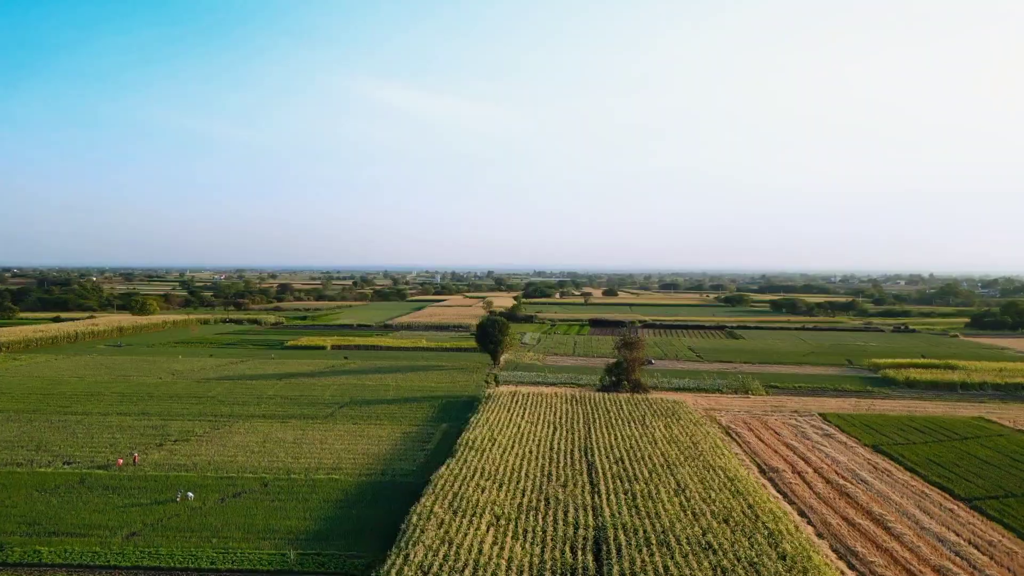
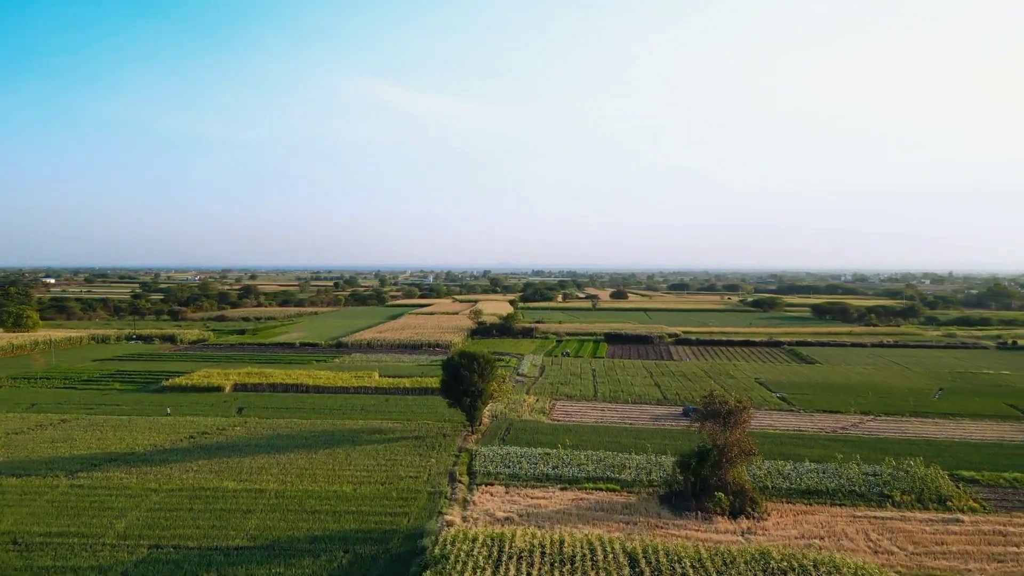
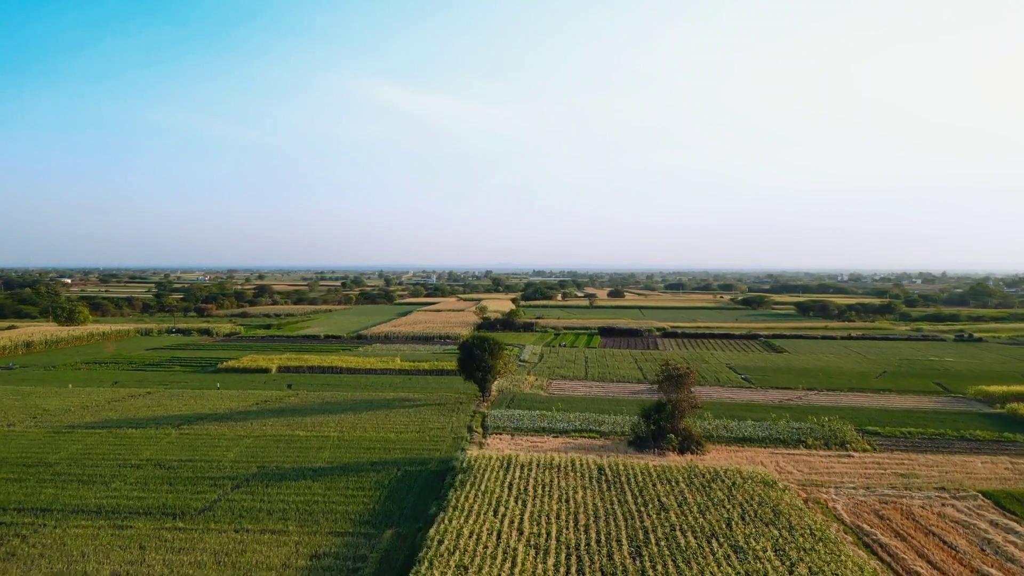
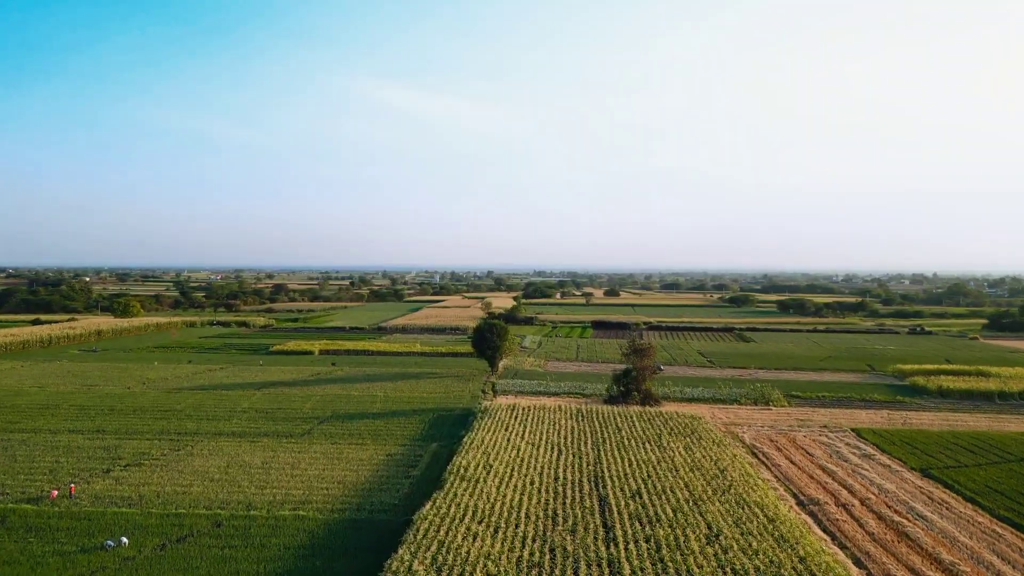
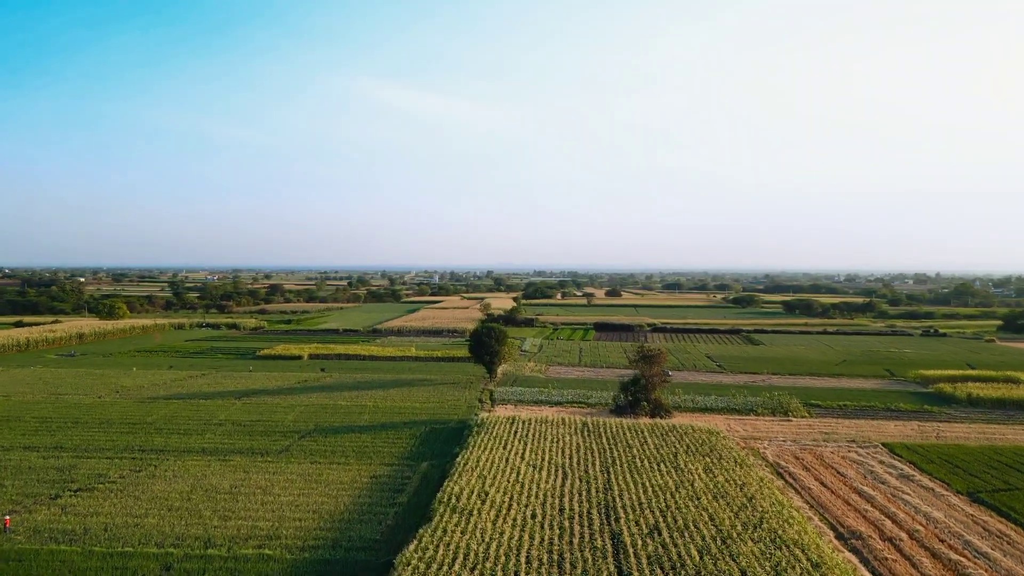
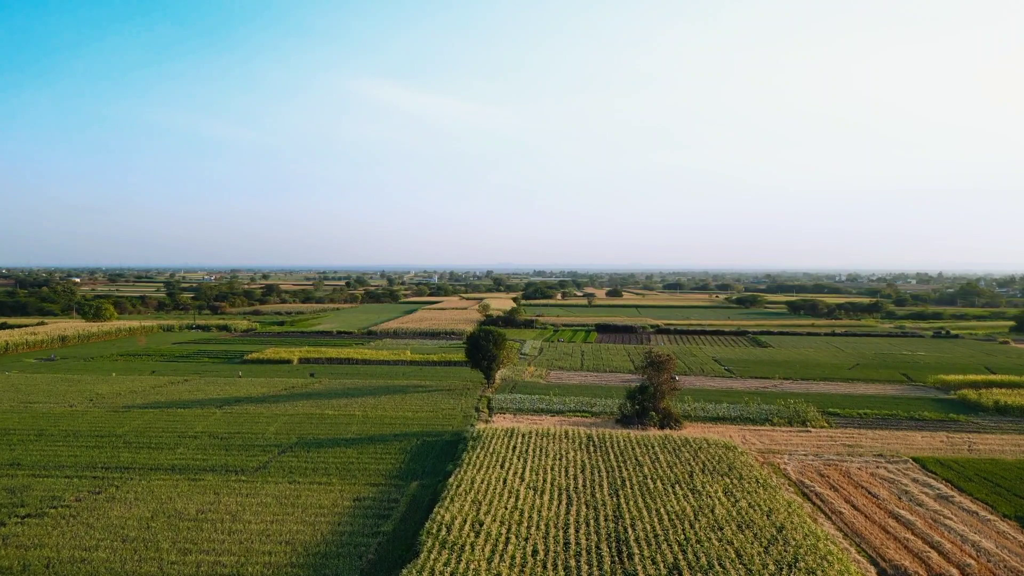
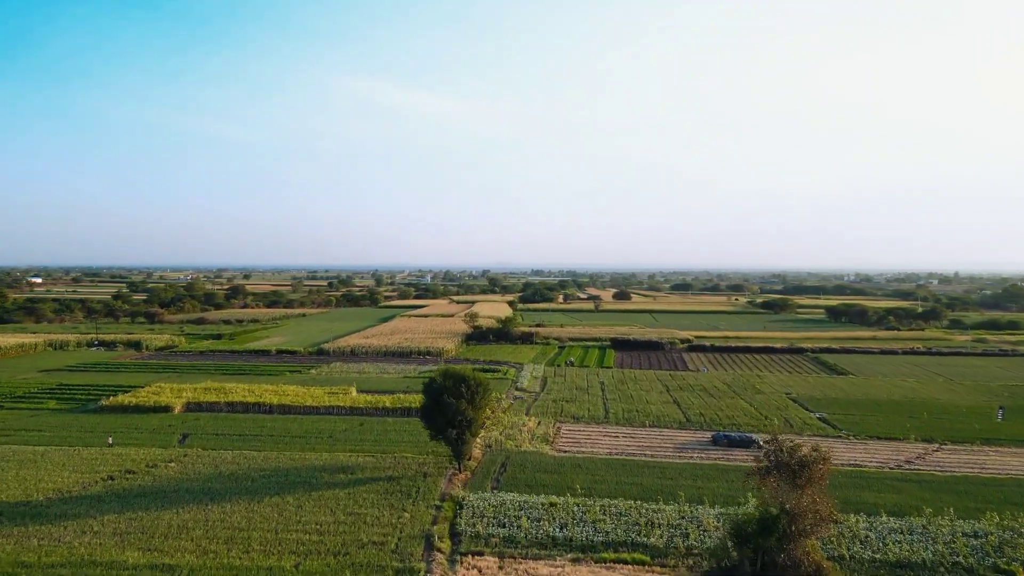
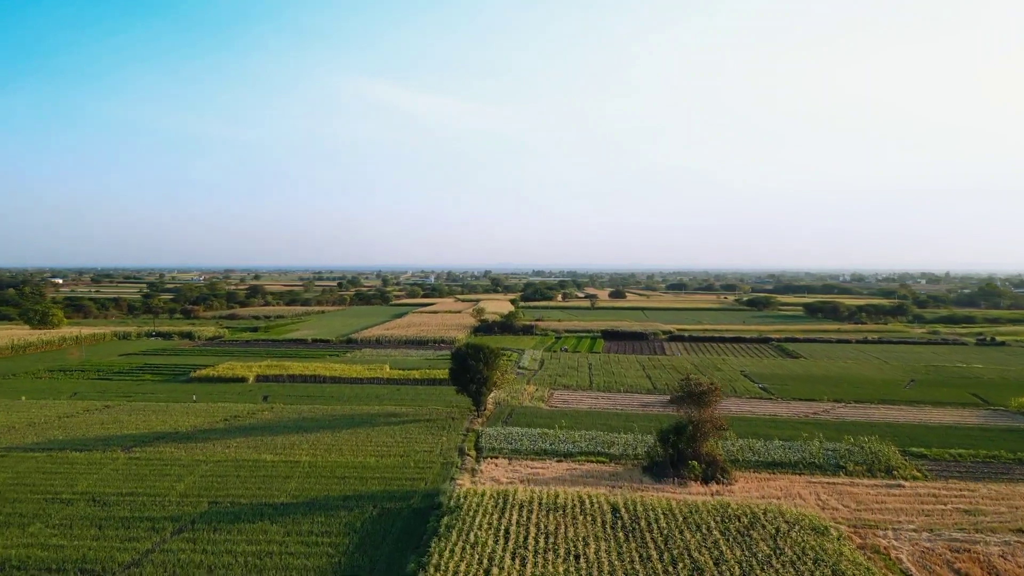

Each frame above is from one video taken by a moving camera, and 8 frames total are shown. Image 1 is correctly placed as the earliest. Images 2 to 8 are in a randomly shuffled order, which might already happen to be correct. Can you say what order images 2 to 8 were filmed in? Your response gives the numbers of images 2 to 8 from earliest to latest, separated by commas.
4, 5, 6, 3, 8, 2, 7
